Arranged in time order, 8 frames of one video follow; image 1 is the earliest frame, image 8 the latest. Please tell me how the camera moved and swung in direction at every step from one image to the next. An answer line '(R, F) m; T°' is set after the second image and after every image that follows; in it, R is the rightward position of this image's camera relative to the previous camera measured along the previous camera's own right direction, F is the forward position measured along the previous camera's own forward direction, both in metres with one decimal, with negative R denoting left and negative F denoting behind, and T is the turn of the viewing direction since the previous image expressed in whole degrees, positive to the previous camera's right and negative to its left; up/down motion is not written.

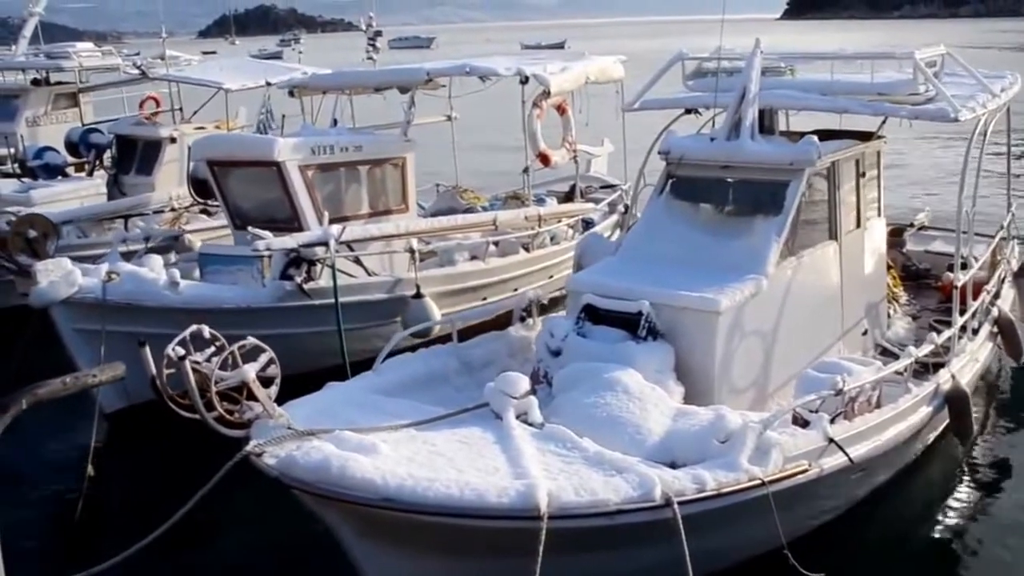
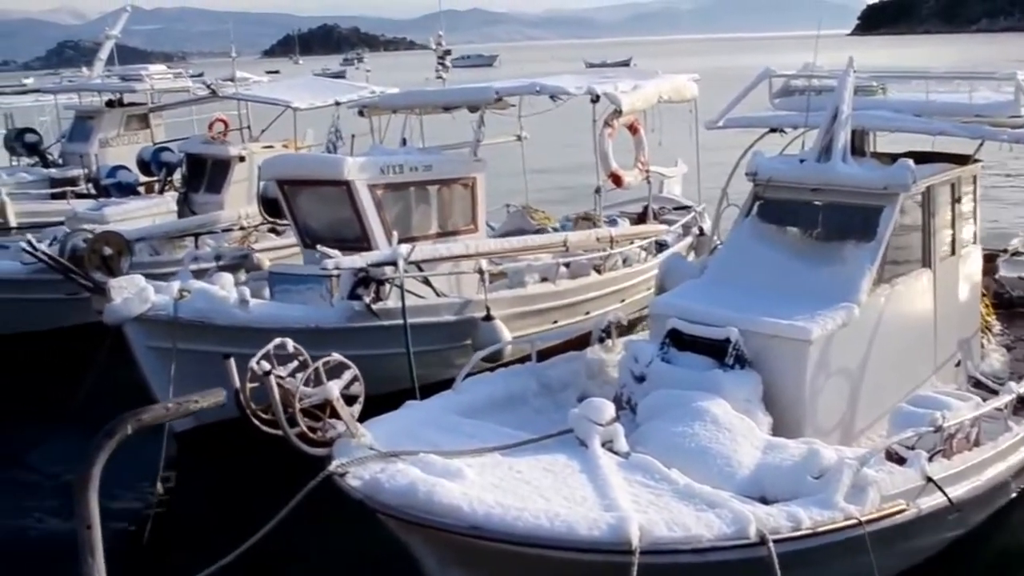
(-0.1, +0.2) m; -2°
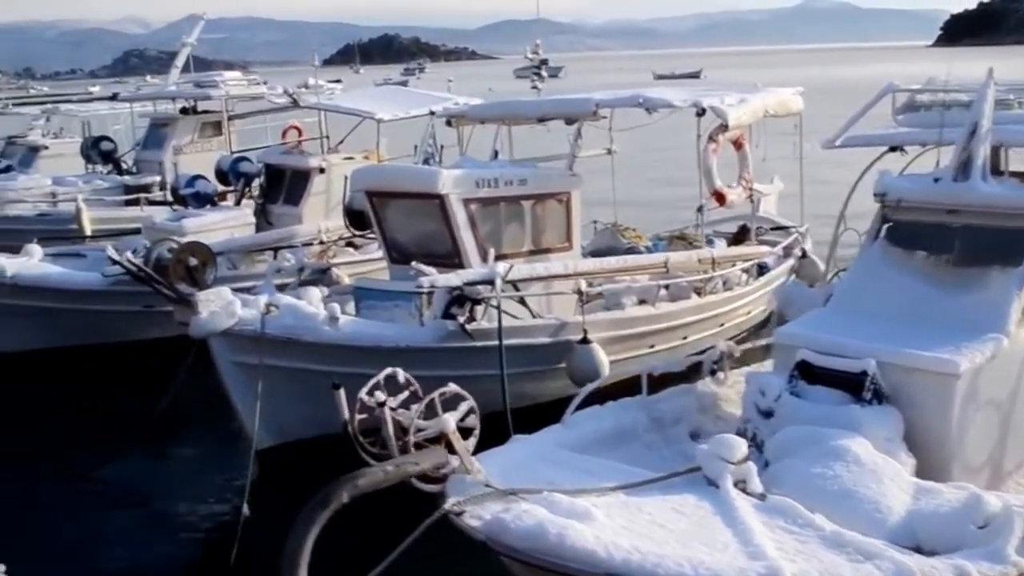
(-0.3, +0.4) m; -2°
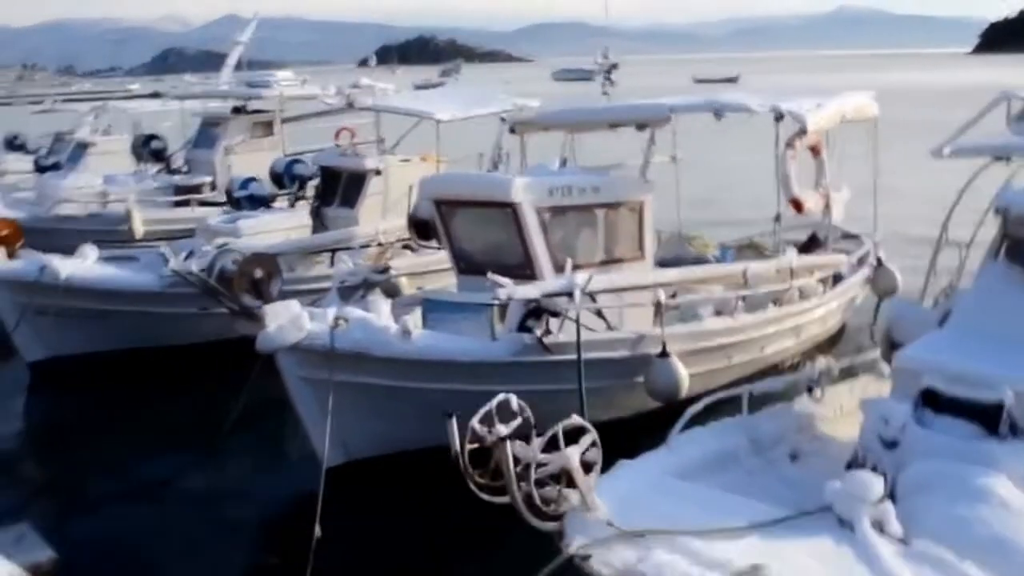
(-0.3, +0.4) m; -1°
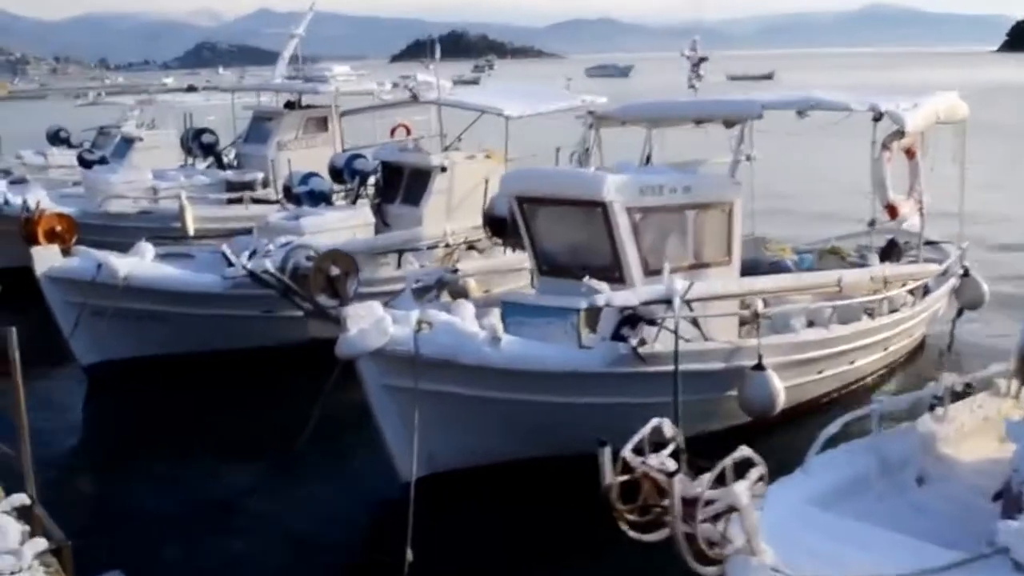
(-0.4, +0.5) m; -1°
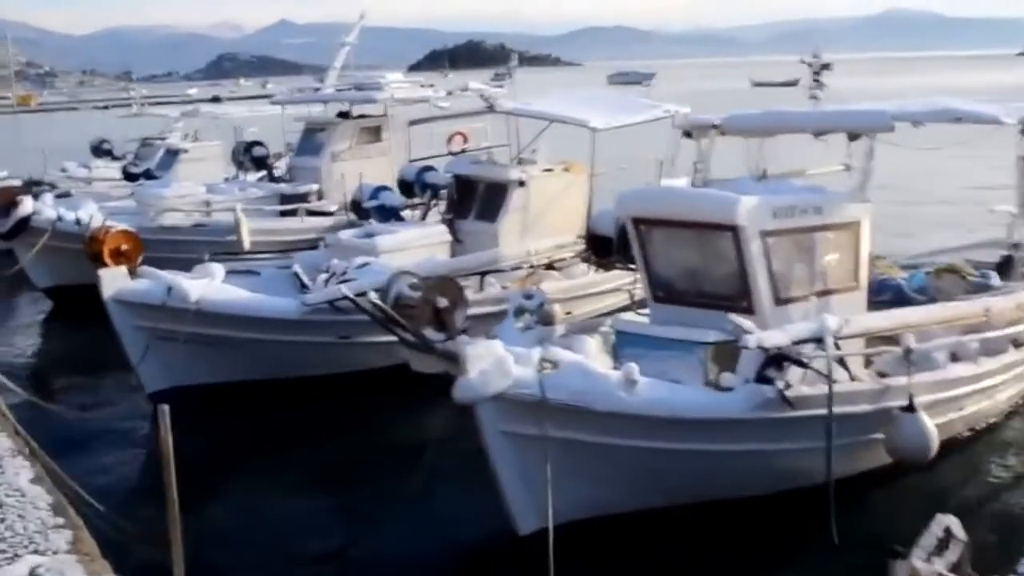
(-0.6, +0.9) m; -1°
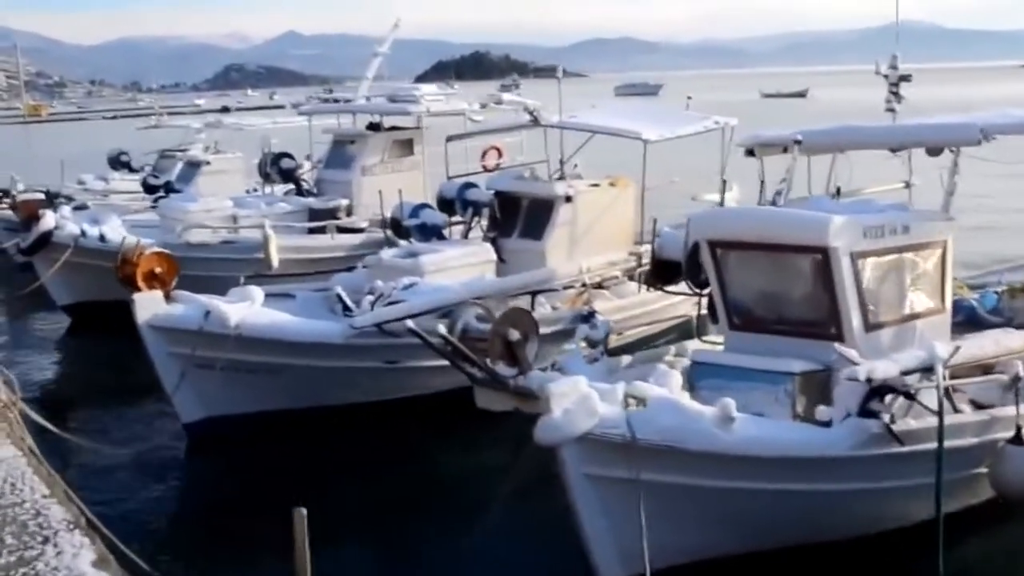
(-0.4, +0.6) m; 0°
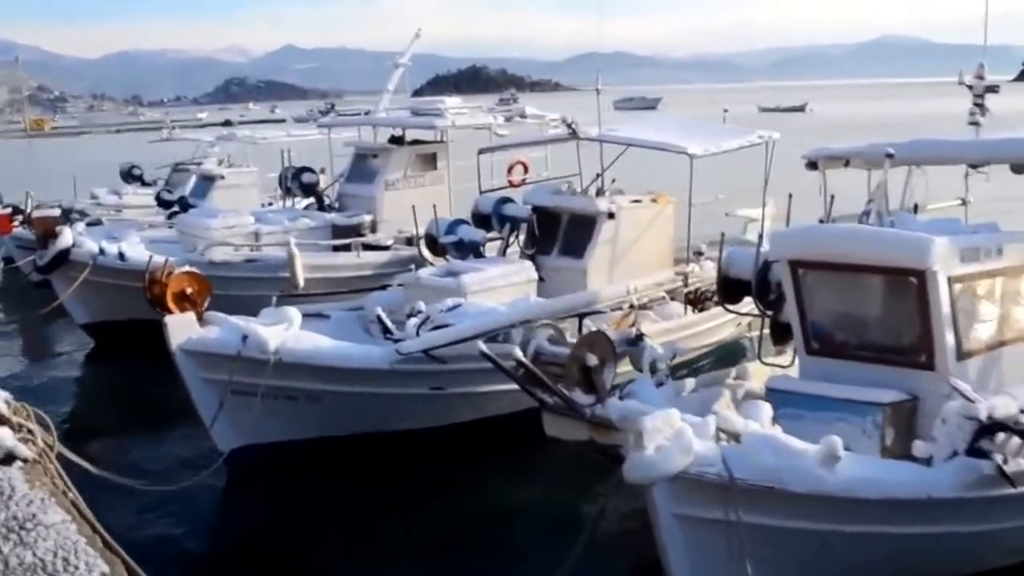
(-0.4, +0.5) m; 0°
